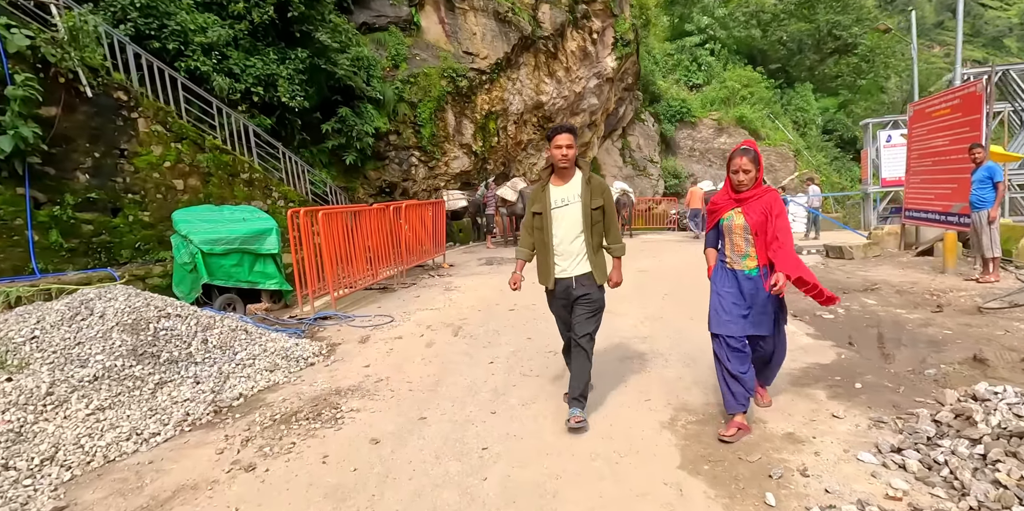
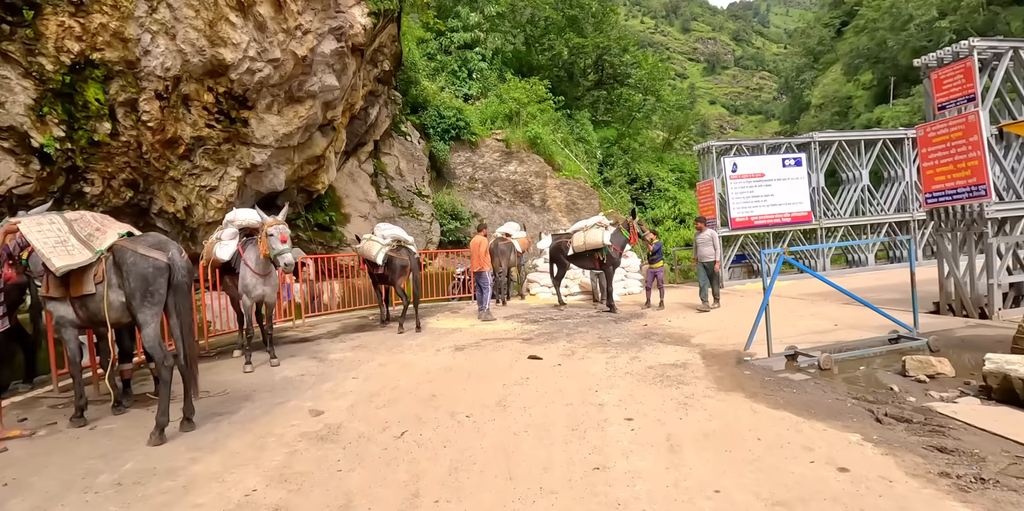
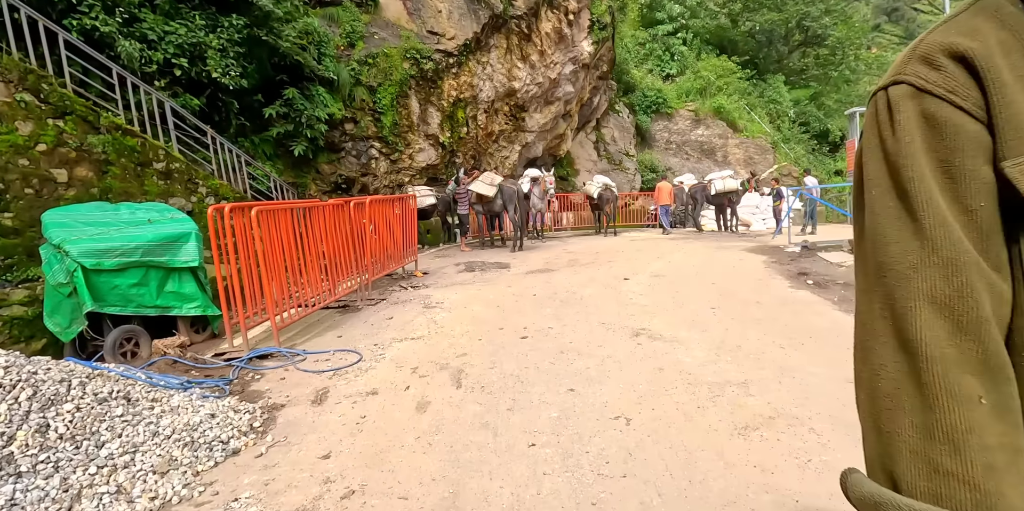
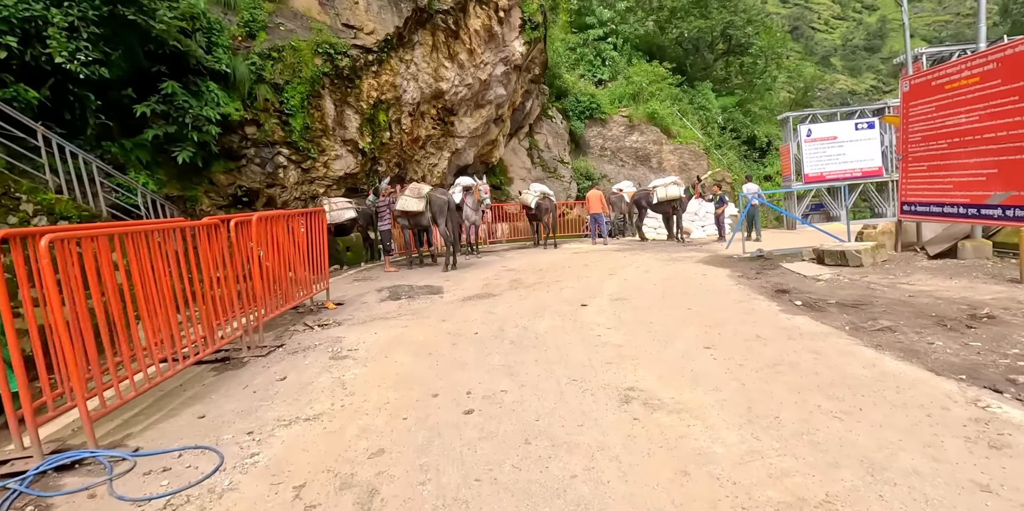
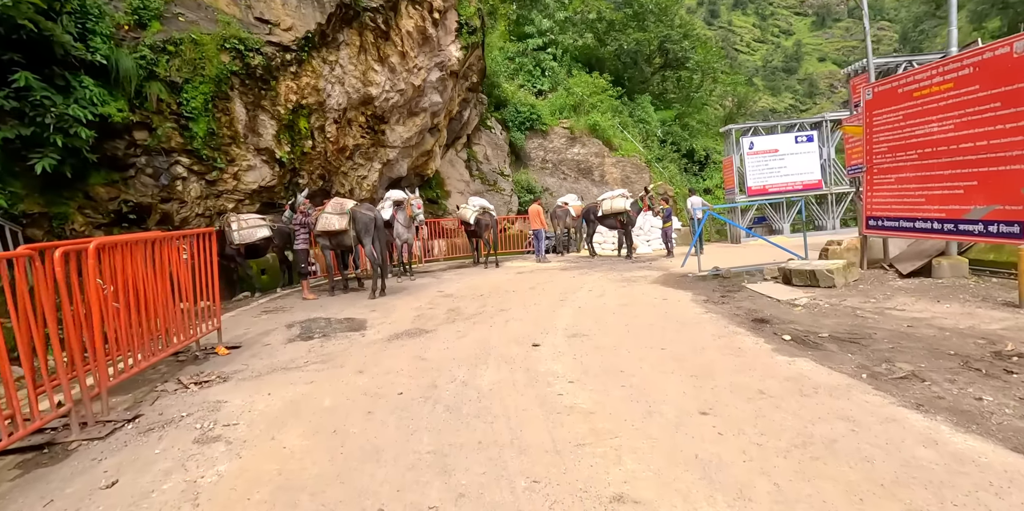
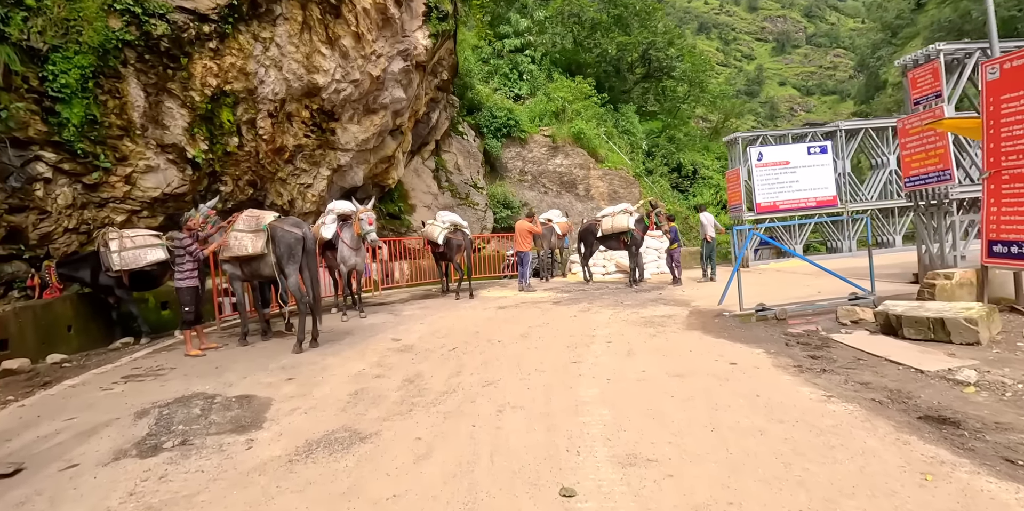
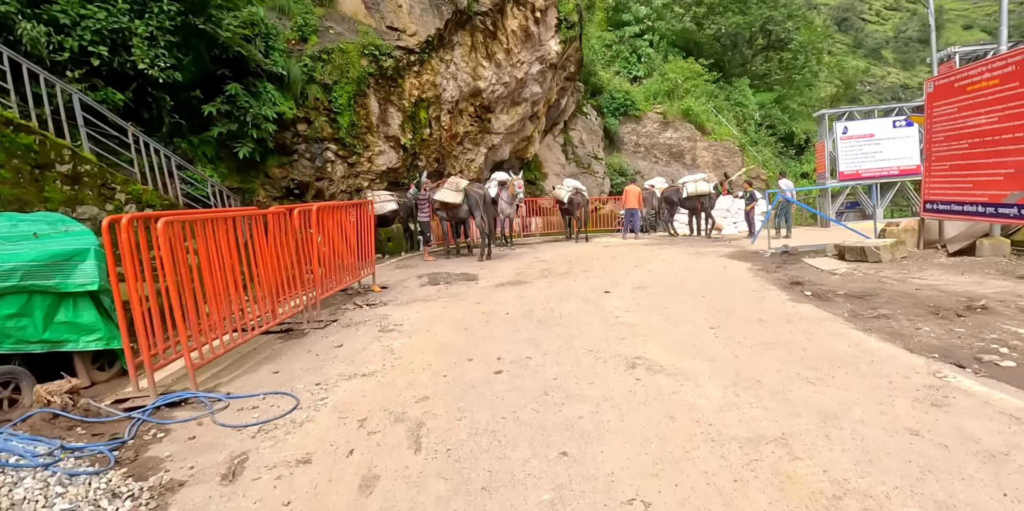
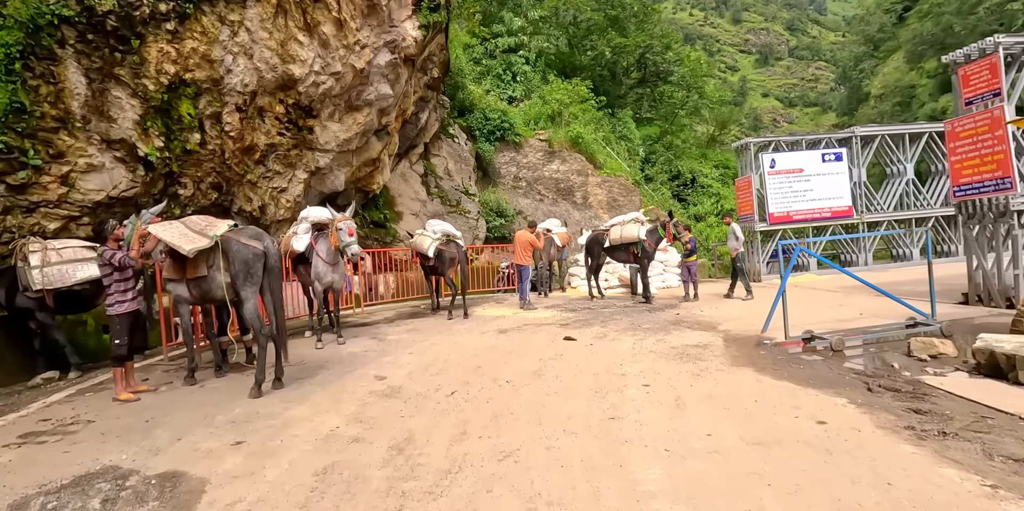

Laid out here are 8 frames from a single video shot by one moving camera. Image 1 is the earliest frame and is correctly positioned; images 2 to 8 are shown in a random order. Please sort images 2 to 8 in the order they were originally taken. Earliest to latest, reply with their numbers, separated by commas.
3, 7, 4, 5, 6, 8, 2
